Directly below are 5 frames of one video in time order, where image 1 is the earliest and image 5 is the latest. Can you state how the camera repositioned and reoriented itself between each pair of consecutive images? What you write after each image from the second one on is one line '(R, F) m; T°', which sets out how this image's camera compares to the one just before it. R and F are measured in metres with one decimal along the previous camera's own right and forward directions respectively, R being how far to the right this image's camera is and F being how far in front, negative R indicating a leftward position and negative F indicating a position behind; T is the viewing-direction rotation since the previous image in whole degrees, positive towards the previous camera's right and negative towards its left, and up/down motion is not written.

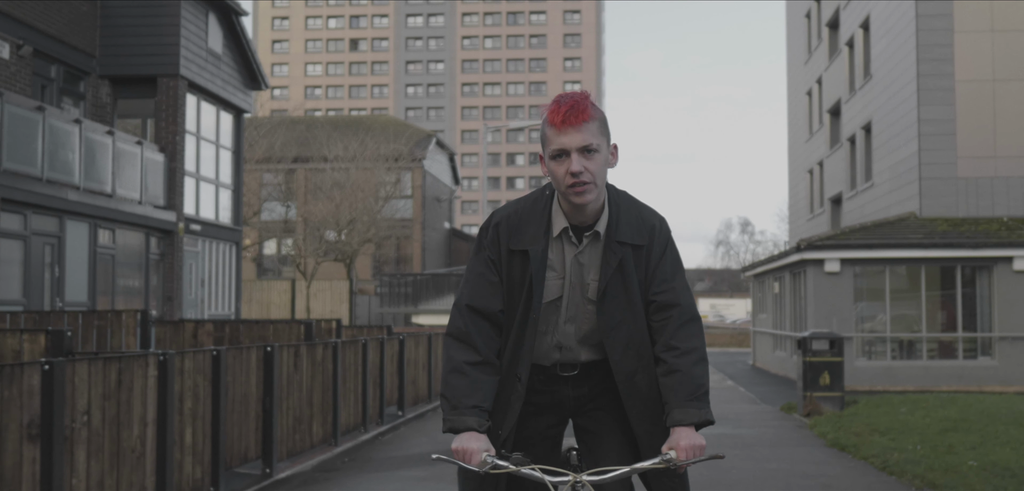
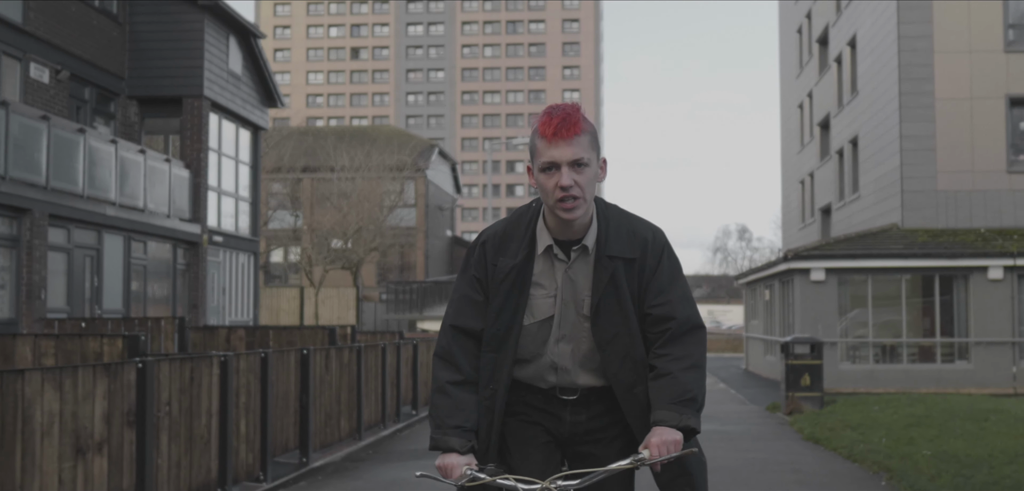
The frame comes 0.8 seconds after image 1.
(-0.1, -1.4) m; 0°
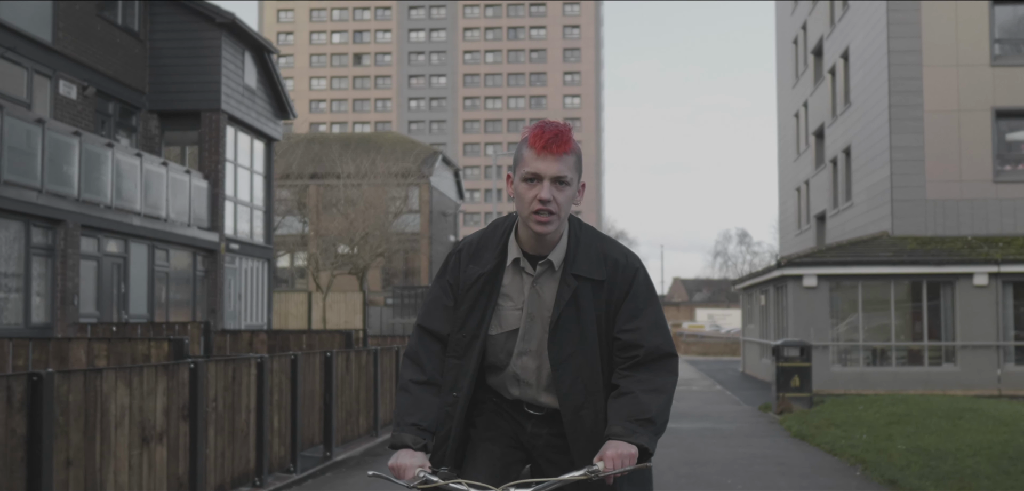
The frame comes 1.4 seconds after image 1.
(-0.1, -1.0) m; 0°
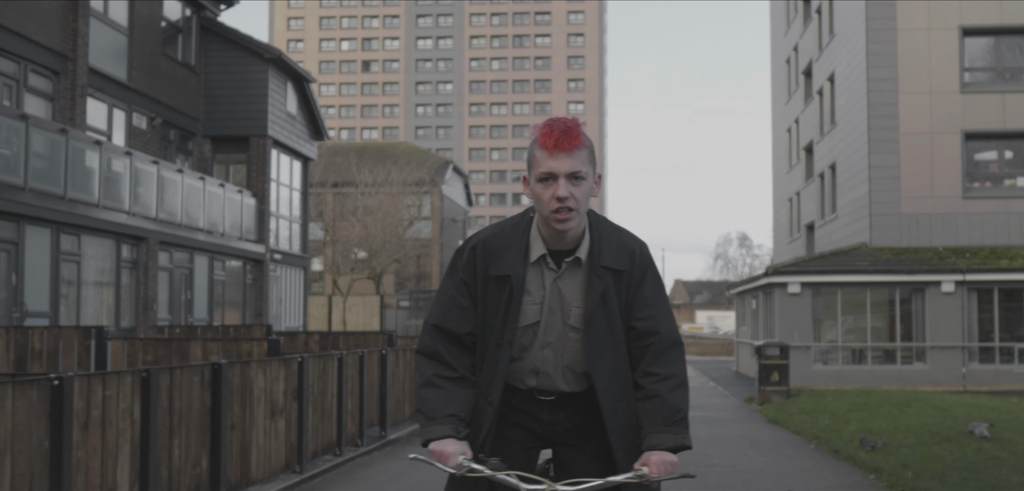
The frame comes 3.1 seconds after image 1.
(-0.3, -3.0) m; 0°
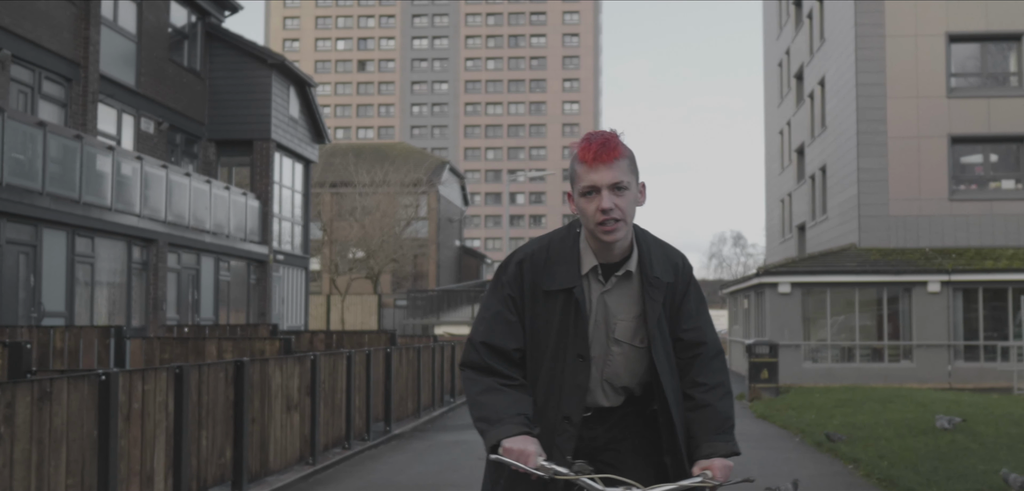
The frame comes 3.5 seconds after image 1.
(-0.1, -0.7) m; 0°
